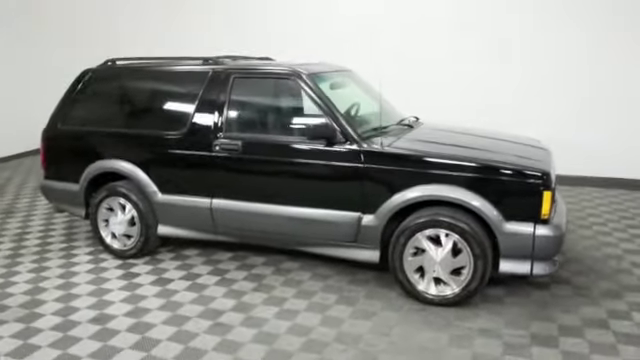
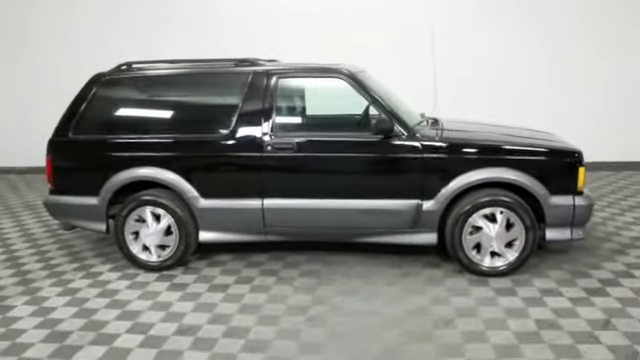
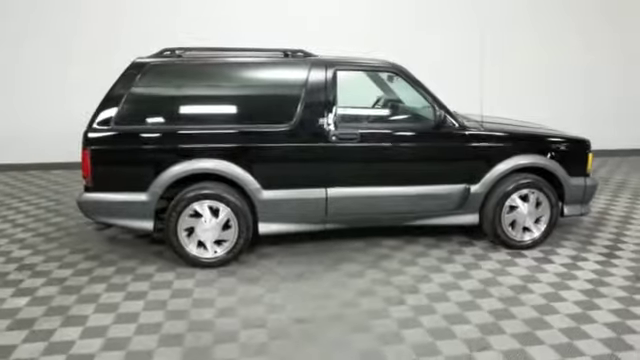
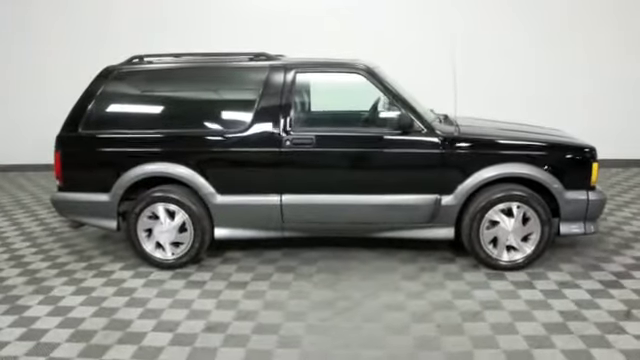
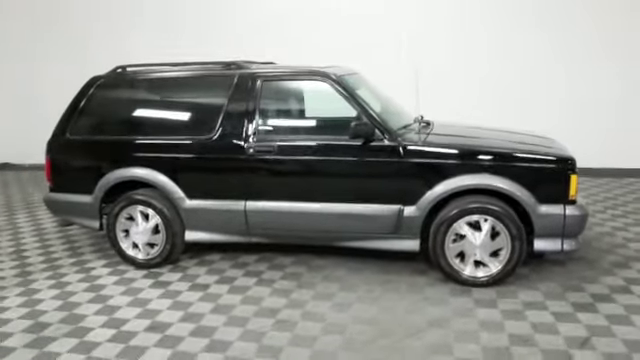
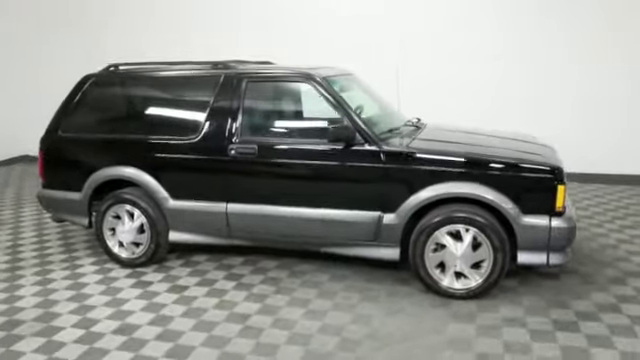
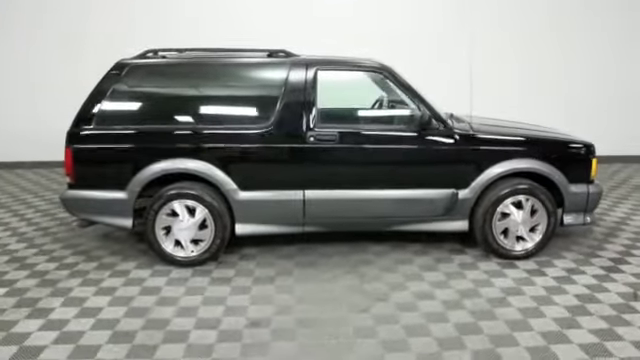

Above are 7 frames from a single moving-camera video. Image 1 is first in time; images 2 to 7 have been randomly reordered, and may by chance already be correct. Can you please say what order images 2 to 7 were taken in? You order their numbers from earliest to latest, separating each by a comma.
6, 5, 2, 4, 7, 3
